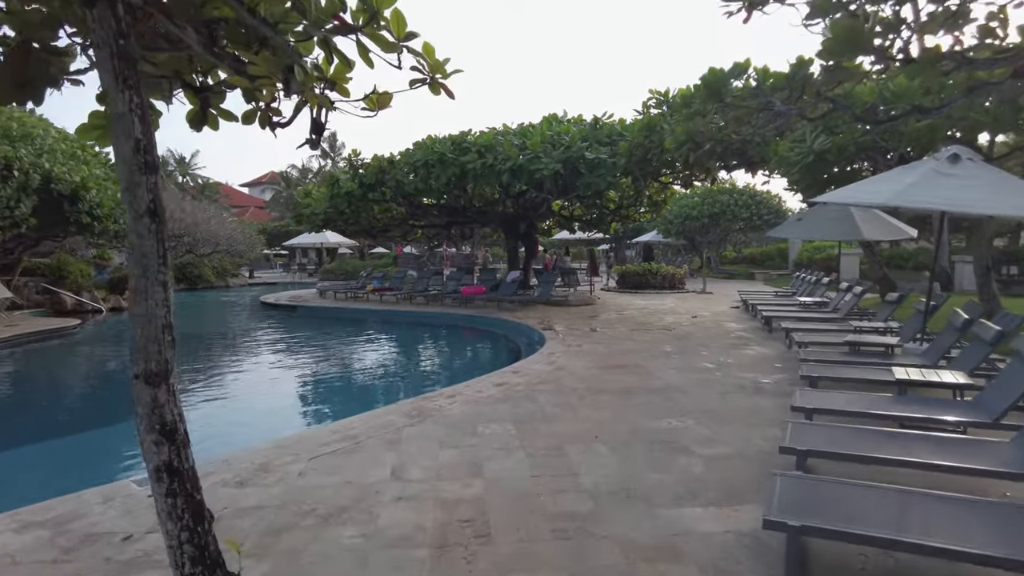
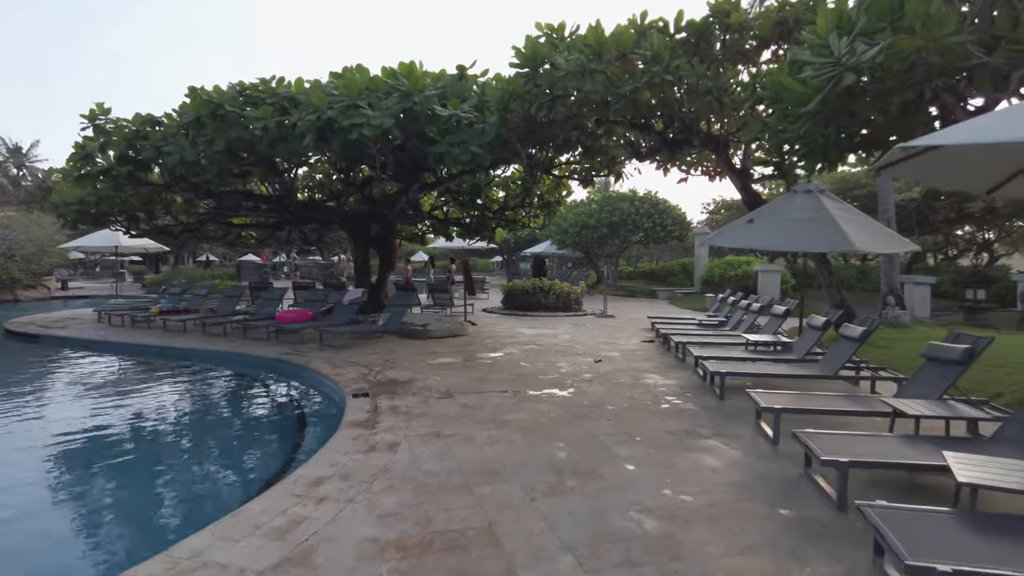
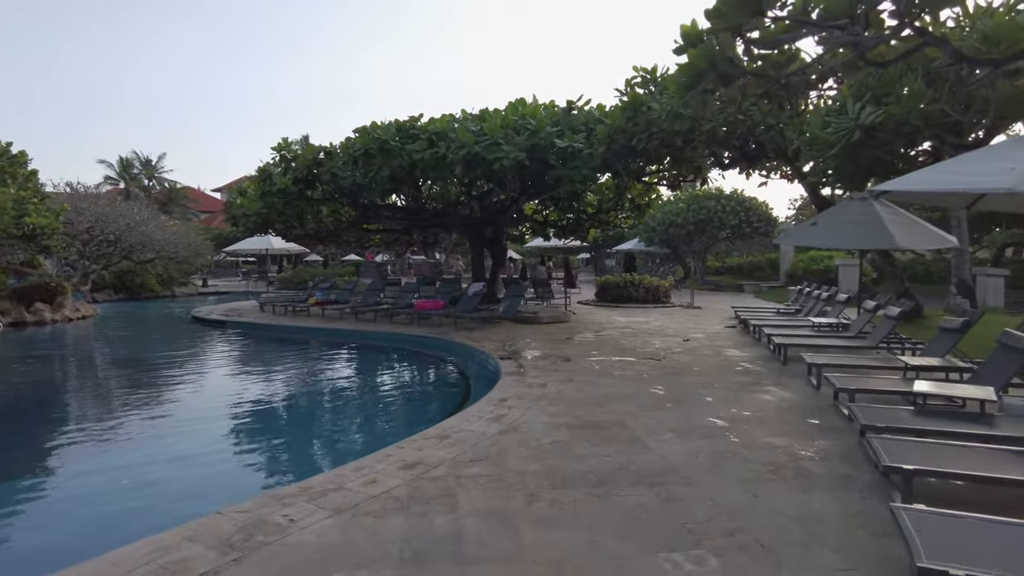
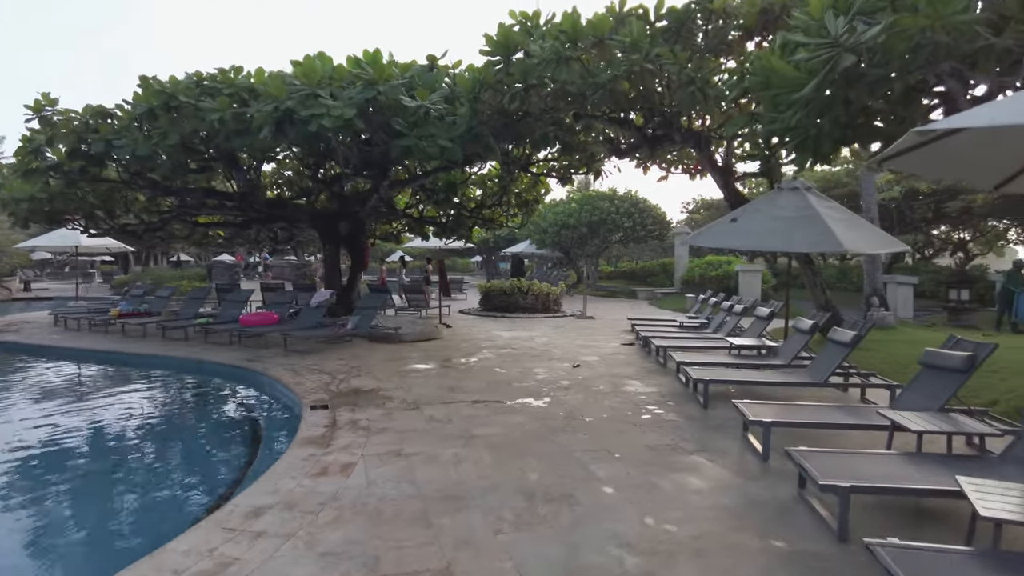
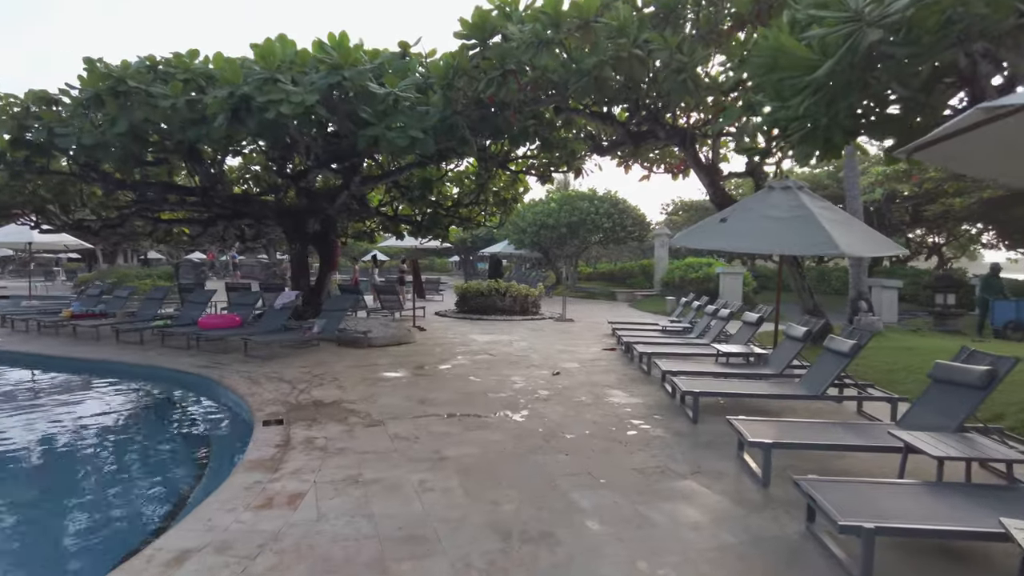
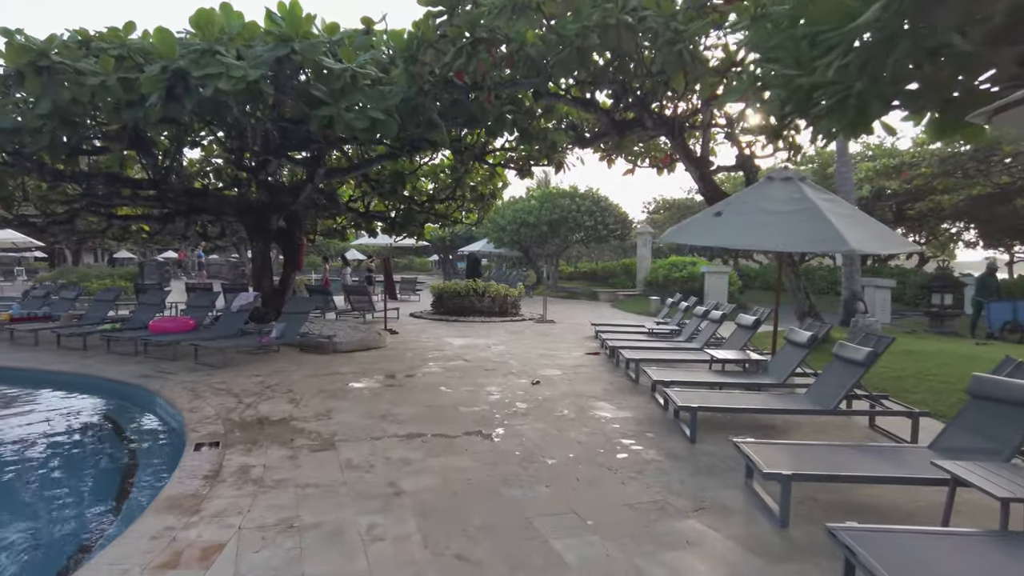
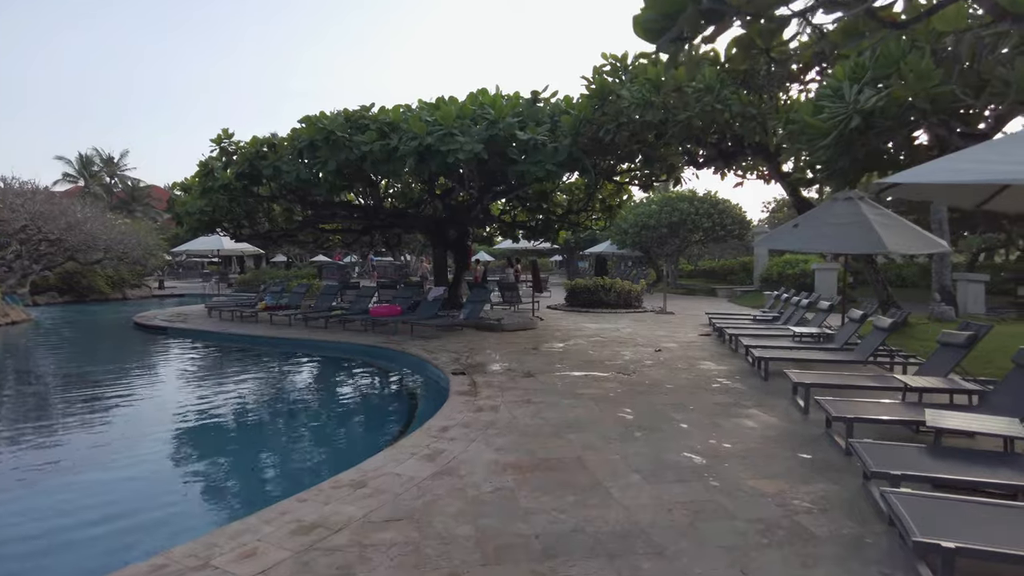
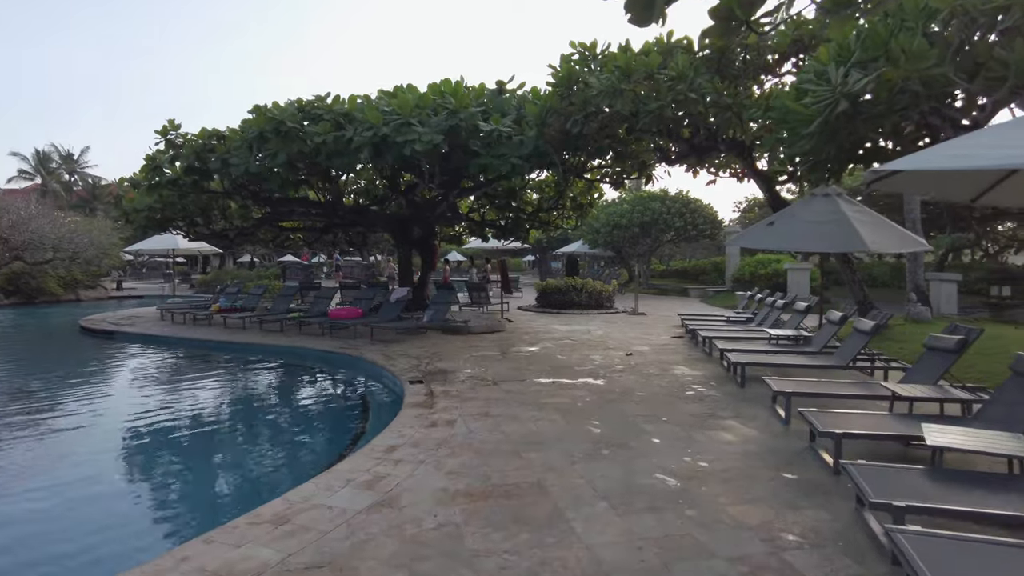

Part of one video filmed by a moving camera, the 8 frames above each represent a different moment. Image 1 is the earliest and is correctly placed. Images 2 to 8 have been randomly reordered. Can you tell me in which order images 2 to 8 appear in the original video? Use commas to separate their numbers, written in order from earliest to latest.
3, 7, 8, 2, 4, 5, 6
